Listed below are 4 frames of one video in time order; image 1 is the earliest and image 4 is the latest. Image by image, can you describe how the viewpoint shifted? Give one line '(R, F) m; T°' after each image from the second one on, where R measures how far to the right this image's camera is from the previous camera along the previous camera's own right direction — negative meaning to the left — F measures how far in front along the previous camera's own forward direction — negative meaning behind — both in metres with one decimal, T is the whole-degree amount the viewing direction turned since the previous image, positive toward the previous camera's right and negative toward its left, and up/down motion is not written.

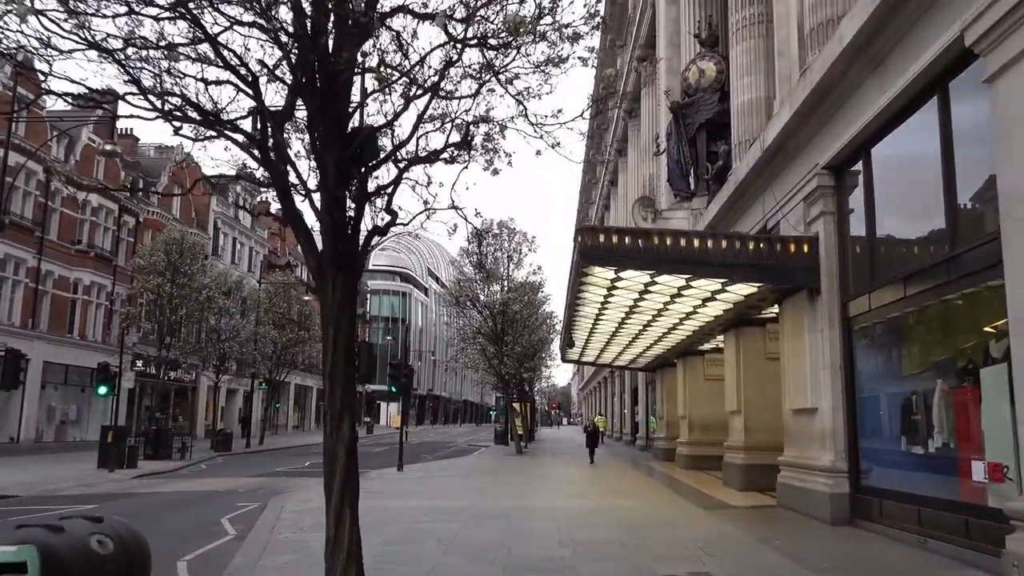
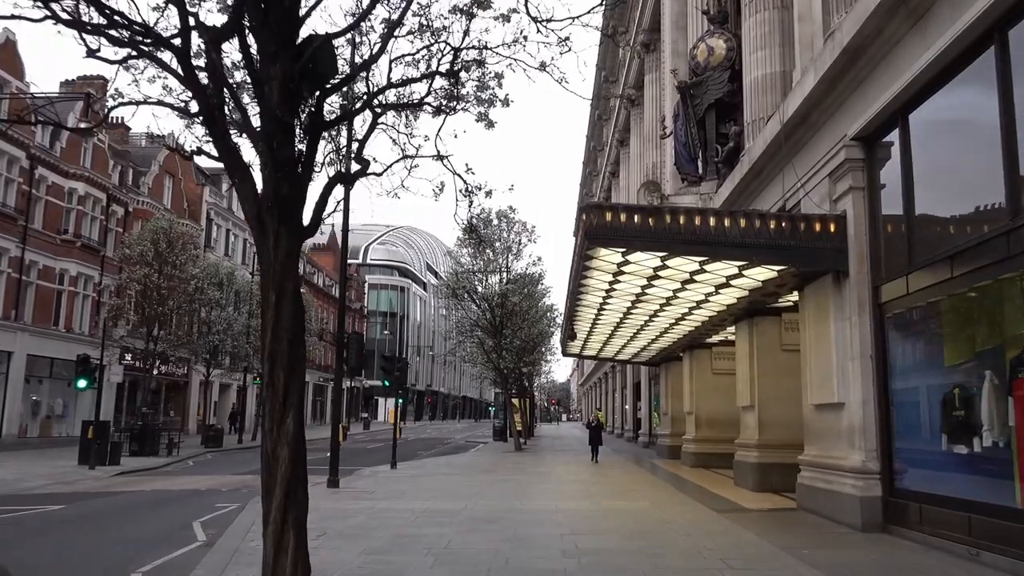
(0.0, +1.1) m; 0°
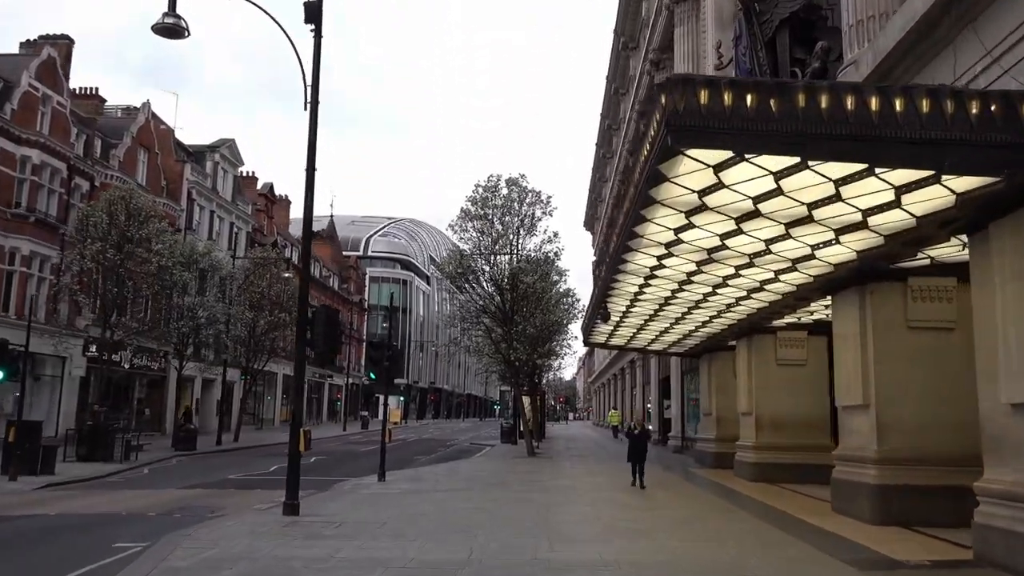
(-0.3, +4.5) m; 0°
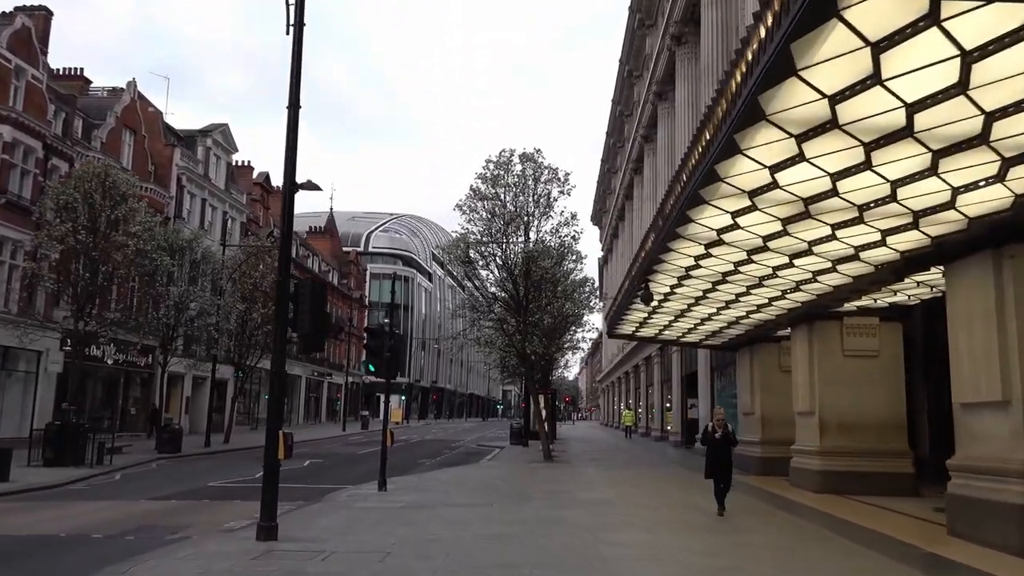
(-0.4, +2.7) m; 0°
